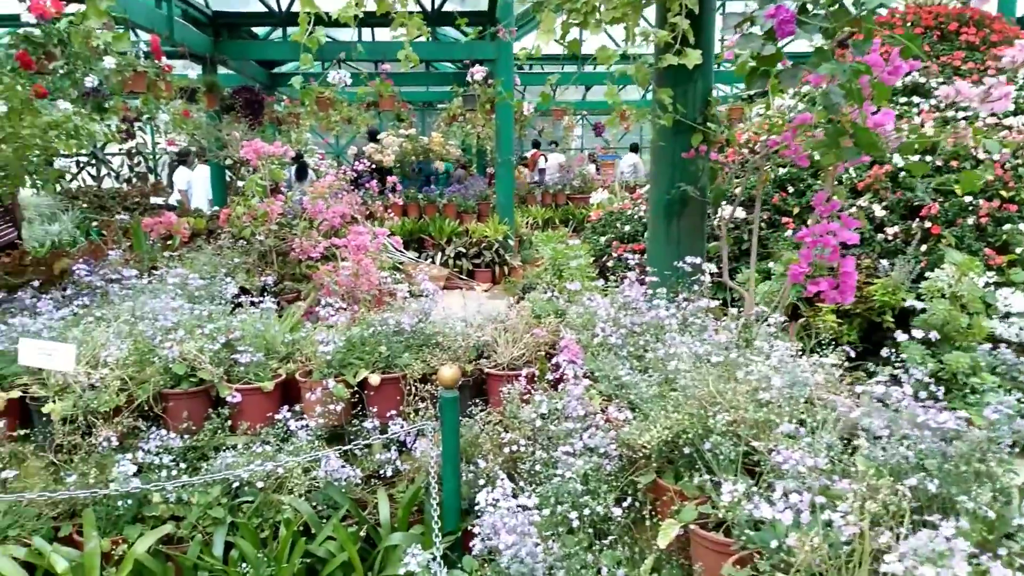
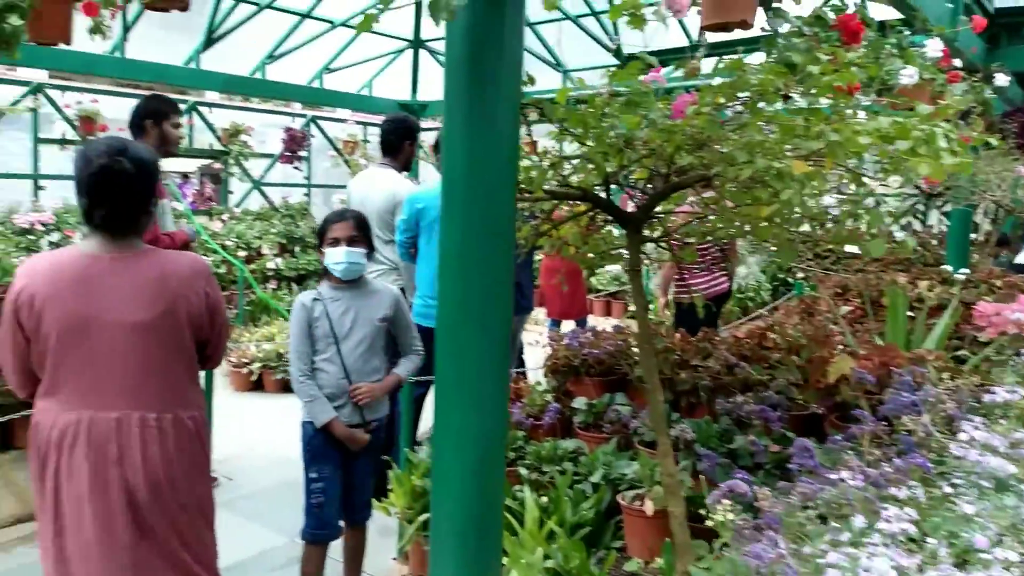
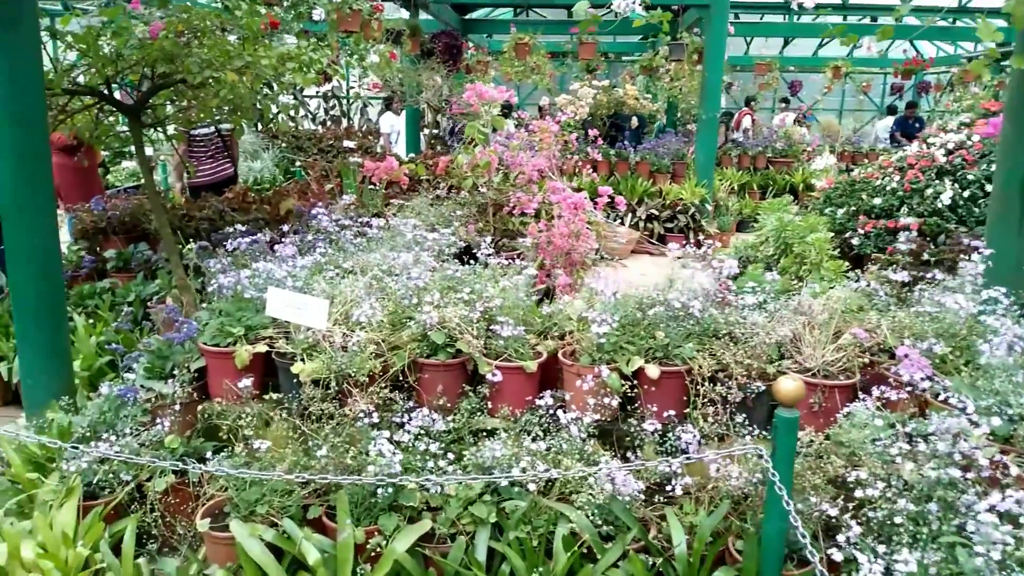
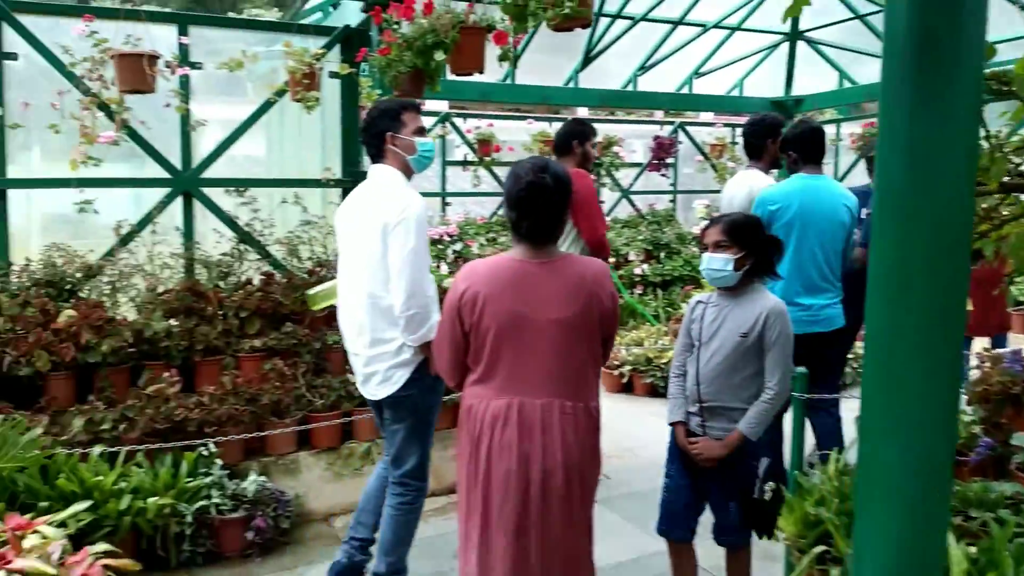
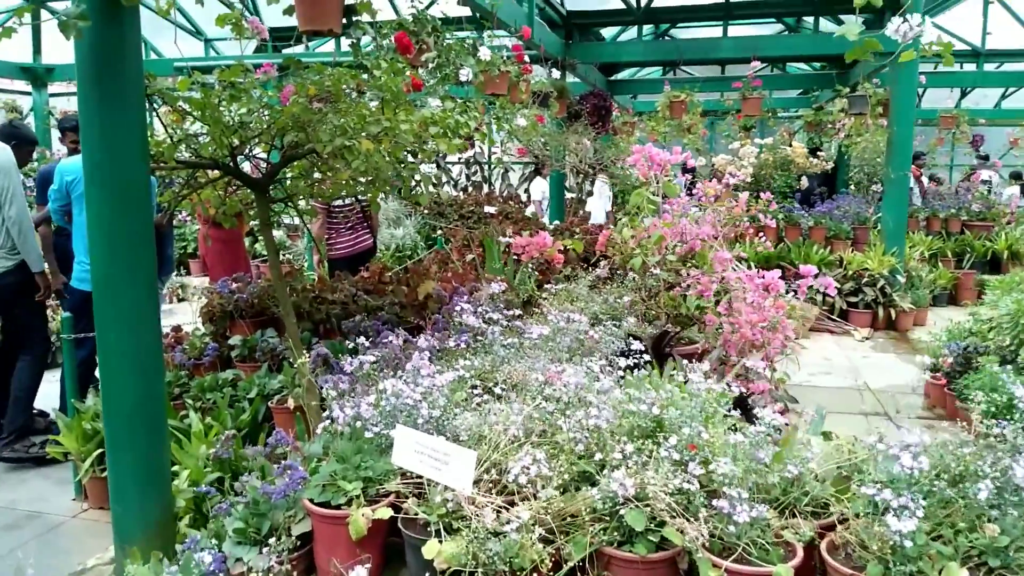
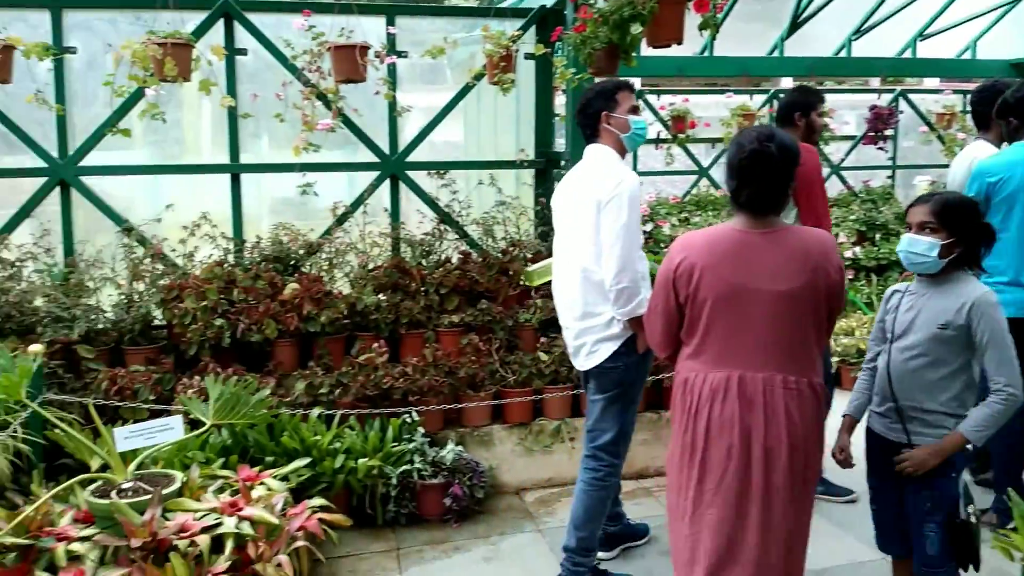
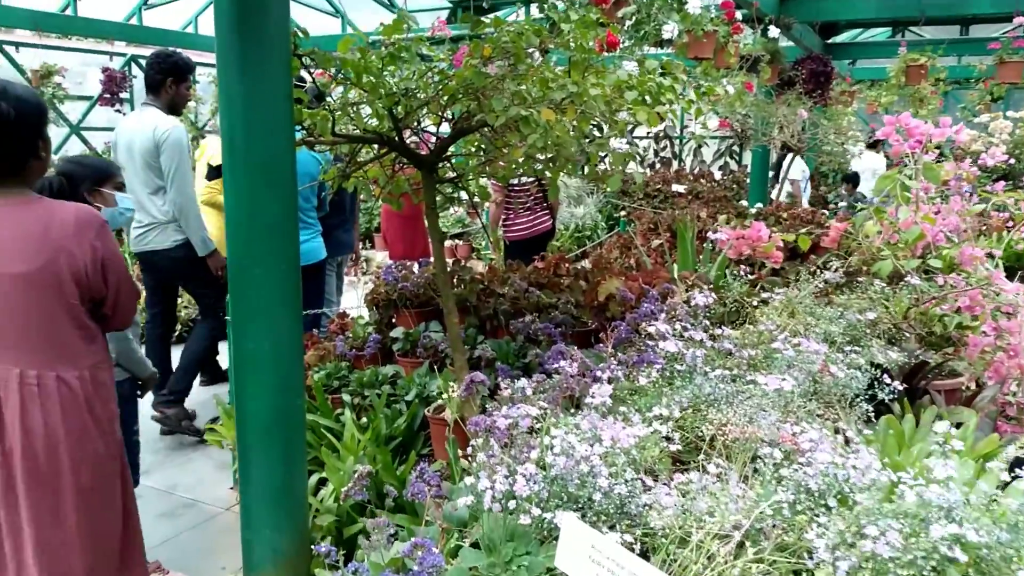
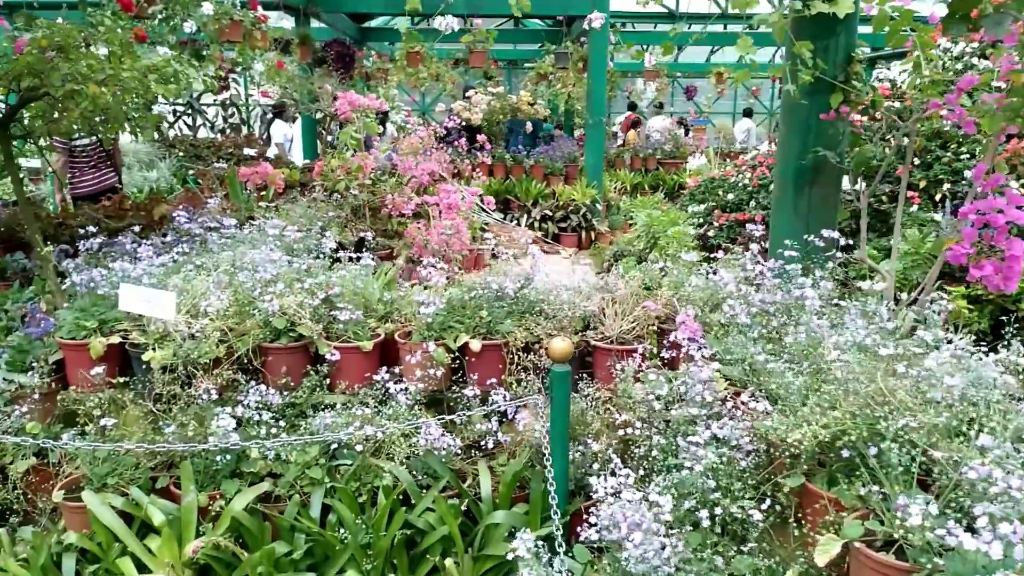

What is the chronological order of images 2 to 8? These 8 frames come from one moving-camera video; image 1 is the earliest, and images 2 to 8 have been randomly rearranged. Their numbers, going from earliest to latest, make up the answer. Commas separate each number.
8, 3, 5, 7, 2, 4, 6
